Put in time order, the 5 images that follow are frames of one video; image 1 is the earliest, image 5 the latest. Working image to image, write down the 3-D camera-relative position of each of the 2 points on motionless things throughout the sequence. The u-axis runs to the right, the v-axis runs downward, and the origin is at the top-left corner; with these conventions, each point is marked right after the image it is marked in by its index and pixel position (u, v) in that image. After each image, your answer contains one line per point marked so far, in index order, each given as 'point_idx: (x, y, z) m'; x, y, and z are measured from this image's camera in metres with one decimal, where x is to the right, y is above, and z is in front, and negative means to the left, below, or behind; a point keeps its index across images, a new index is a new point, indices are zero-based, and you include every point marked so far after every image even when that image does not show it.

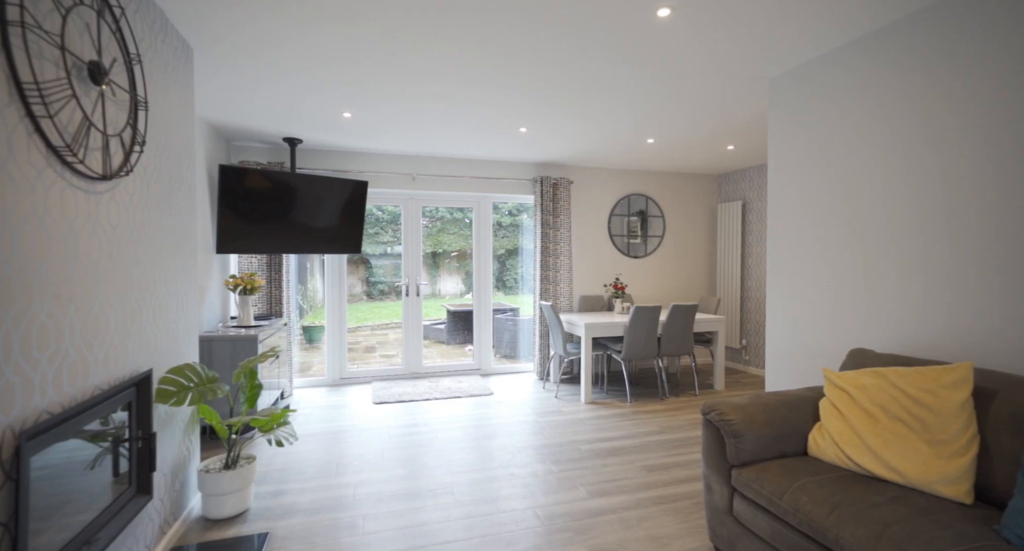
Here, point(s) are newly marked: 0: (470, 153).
0: (-0.4, +1.2, +4.9) m
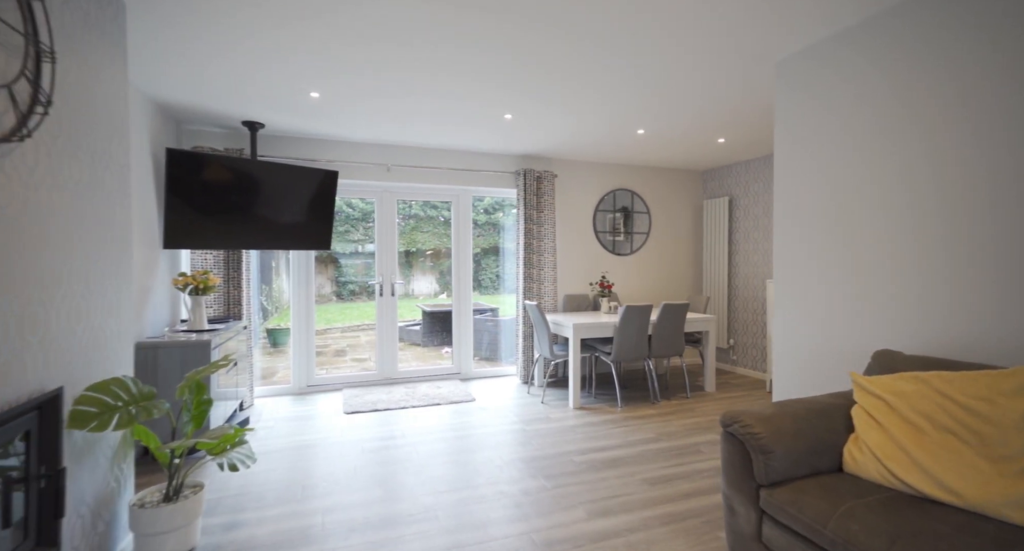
0: (-0.6, +1.3, +4.6) m
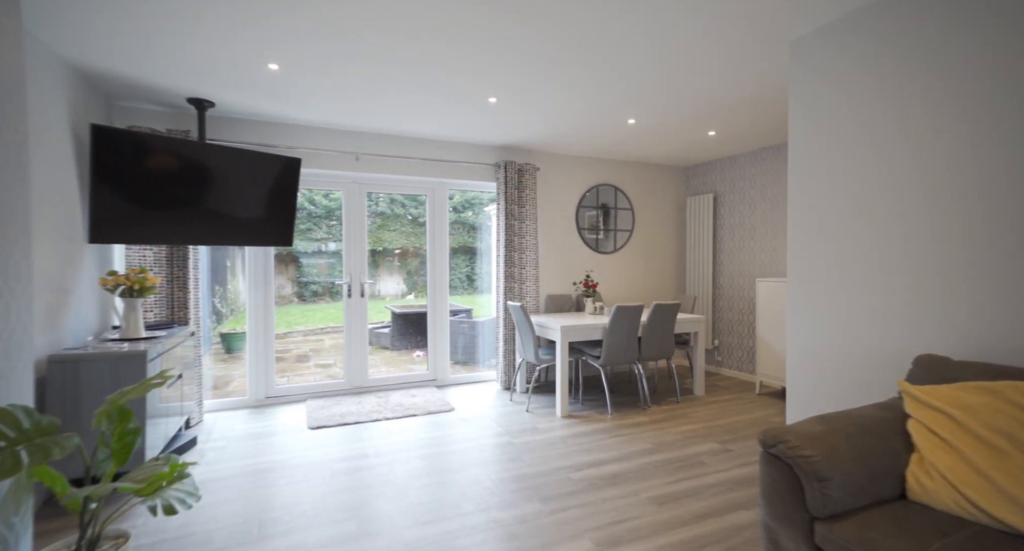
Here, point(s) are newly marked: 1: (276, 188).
0: (-0.8, +1.3, +4.3) m
1: (-1.8, +0.7, +3.7) m
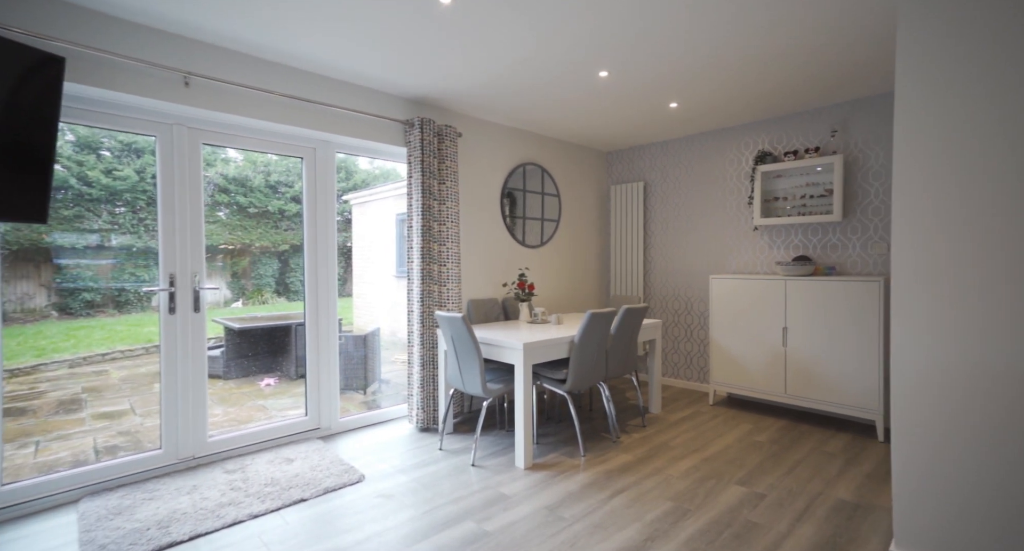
0: (-1.2, +1.3, +2.8) m
1: (-2.0, +0.7, +2.0) m
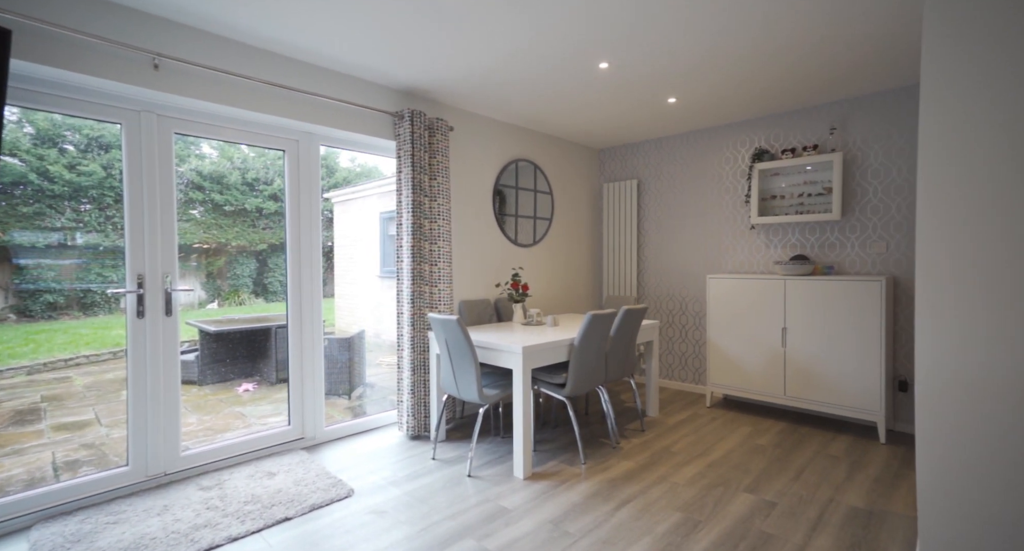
0: (-1.2, +1.3, +2.6) m
1: (-2.0, +0.7, +1.7) m
